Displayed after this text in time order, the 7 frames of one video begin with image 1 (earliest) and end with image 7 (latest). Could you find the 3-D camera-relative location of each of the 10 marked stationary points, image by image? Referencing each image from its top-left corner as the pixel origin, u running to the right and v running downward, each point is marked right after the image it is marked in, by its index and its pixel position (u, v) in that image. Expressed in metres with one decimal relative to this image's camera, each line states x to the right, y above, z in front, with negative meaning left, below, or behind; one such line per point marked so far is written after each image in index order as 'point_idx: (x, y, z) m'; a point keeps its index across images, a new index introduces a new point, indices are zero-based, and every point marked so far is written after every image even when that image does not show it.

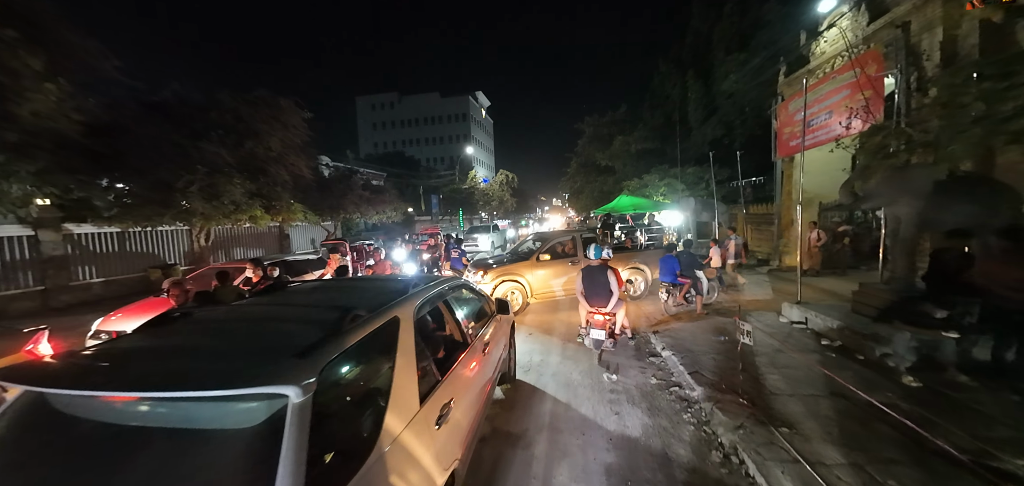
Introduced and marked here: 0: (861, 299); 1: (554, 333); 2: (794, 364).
0: (+5.4, -0.9, +5.5) m
1: (+0.8, -1.7, +6.7) m
2: (+3.6, -1.6, +4.6) m
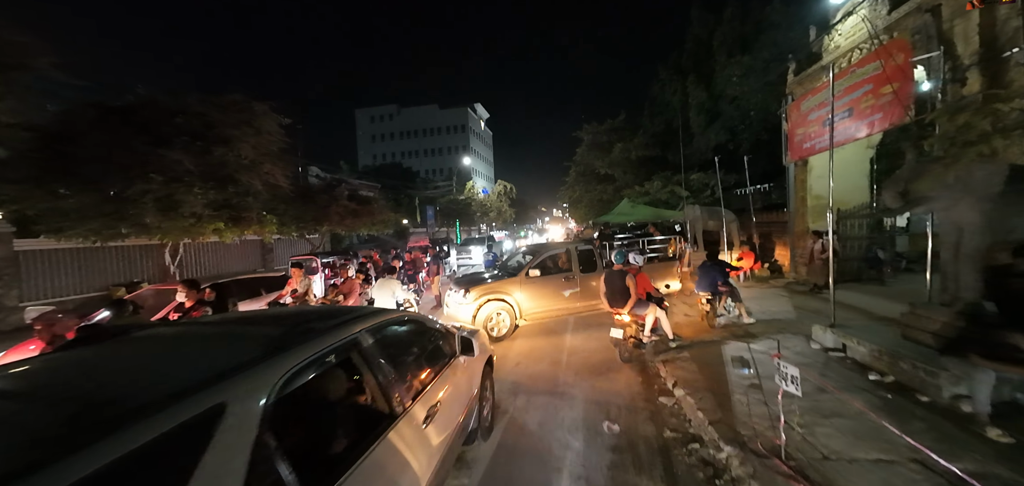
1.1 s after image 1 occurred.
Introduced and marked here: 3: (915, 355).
0: (+5.1, -1.0, +4.6) m
1: (+0.5, -1.9, +5.7) m
2: (+3.4, -1.7, +3.7) m
3: (+4.7, -1.3, +4.2) m
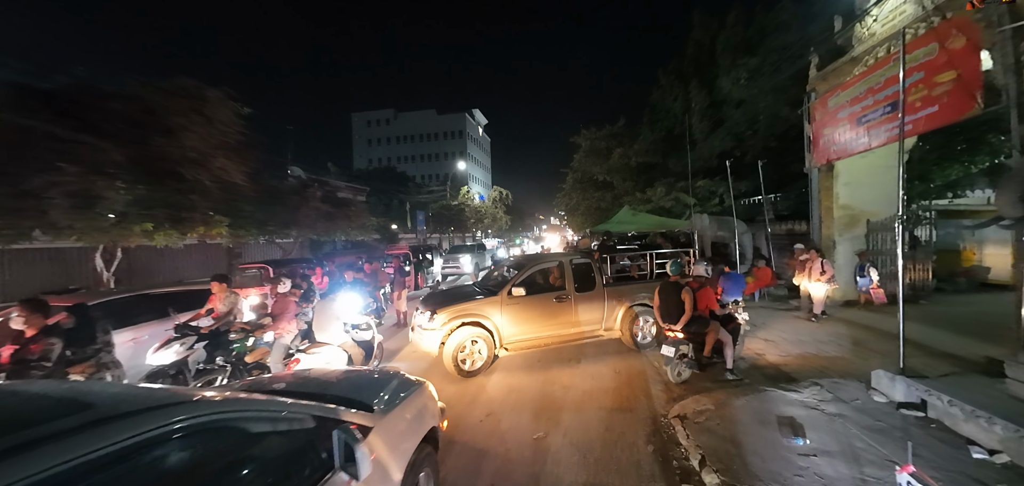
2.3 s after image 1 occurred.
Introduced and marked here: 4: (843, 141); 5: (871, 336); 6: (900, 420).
0: (+4.8, -1.2, +3.3) m
1: (+0.2, -2.1, +4.4) m
2: (+3.0, -1.9, +2.4) m
3: (+4.4, -1.5, +2.9) m
4: (+7.8, +2.4, +8.3) m
5: (+6.7, -1.8, +6.6) m
6: (+4.0, -1.8, +3.7) m
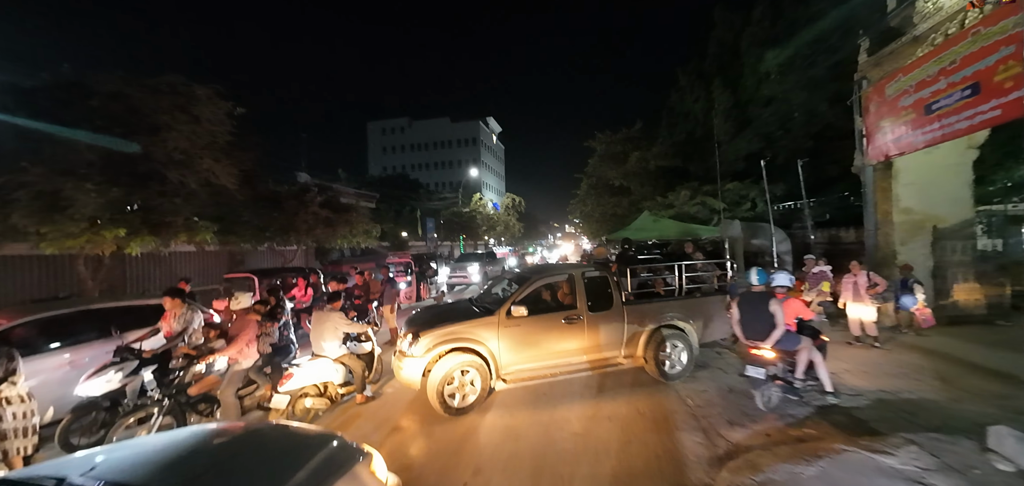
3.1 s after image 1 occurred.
0: (+4.7, -1.3, +2.2) m
1: (+0.1, -2.1, +3.4) m
2: (+2.9, -1.9, +1.3) m
3: (+4.3, -1.6, +1.8) m
4: (+7.9, +2.2, +7.1) m
5: (+6.8, -2.0, +5.4) m
6: (+3.9, -1.9, +2.6) m
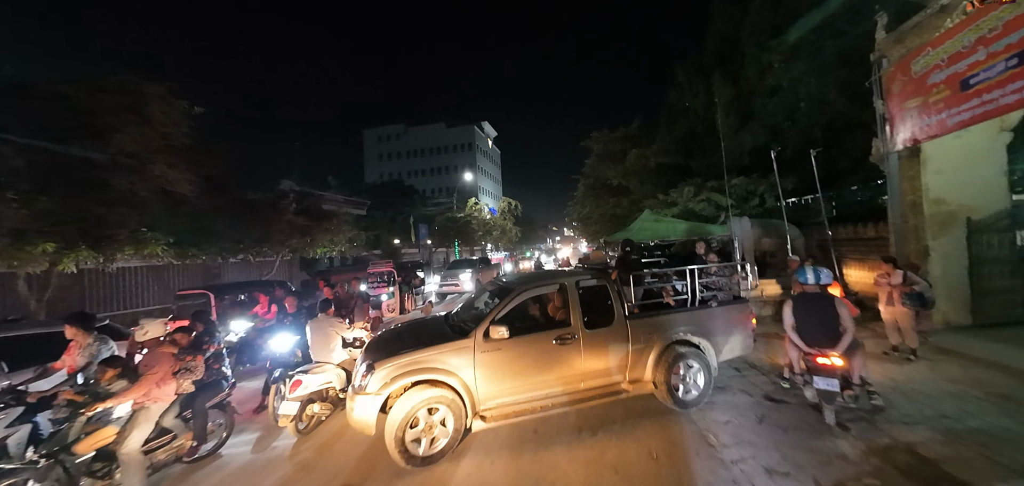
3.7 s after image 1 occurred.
0: (+4.5, -1.2, +1.3) m
1: (-0.1, -2.2, +2.6) m
2: (+2.7, -1.9, +0.5) m
3: (+4.1, -1.5, +1.0) m
4: (+7.6, +2.3, +6.3) m
5: (+6.6, -1.9, +4.6) m
6: (+3.7, -1.8, +1.8) m
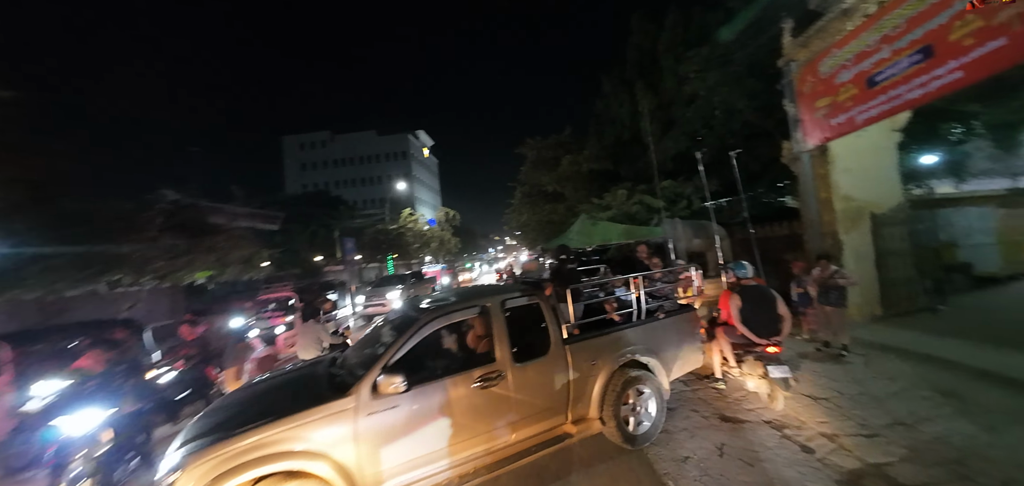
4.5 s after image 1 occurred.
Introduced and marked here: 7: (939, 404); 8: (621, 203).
0: (+4.1, -1.1, +1.1) m
1: (-0.6, -2.3, +1.5) m
2: (+2.5, -1.8, -0.1) m
3: (+3.7, -1.4, +0.6) m
4: (+6.2, +2.4, +6.6) m
5: (+5.6, -1.7, +4.6) m
6: (+3.3, -1.7, +1.4) m
7: (+4.8, -1.7, +4.0) m
8: (+4.2, +1.4, +13.9) m
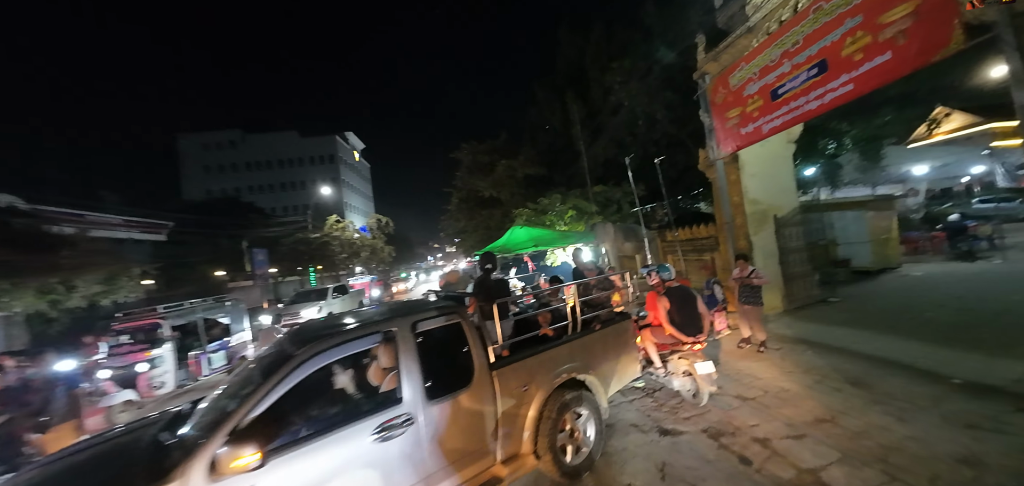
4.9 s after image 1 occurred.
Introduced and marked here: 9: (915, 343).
0: (+3.7, -1.0, +1.2) m
1: (-0.9, -2.3, +0.8) m
2: (+2.4, -1.7, -0.3) m
3: (+3.5, -1.3, +0.7) m
4: (+4.9, +2.4, +7.0) m
5: (+4.7, -1.7, +4.9) m
6: (+2.9, -1.7, +1.3) m
7: (+3.9, -1.7, +4.2) m
8: (+1.6, +1.3, +13.9) m
9: (+6.0, -1.5, +5.3) m
